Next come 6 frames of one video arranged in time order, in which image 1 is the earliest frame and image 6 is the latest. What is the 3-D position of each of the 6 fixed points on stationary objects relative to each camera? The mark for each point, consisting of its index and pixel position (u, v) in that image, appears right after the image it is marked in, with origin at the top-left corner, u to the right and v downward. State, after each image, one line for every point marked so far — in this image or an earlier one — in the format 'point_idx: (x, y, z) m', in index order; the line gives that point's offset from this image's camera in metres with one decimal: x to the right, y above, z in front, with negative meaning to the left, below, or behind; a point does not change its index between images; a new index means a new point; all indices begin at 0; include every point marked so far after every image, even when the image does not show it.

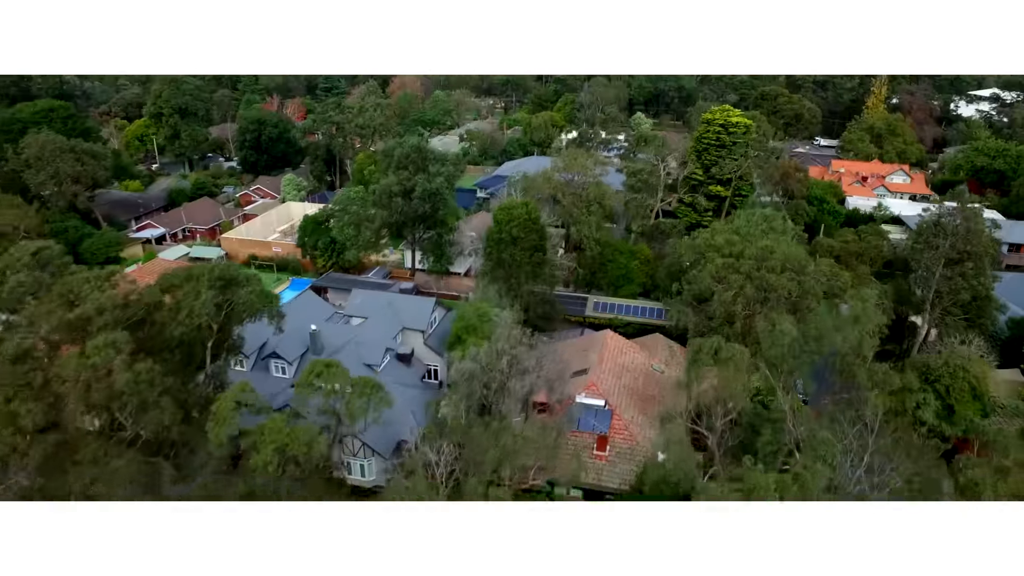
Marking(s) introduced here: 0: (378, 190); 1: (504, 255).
0: (-3.8, +2.7, +18.7) m
1: (-0.2, +0.8, +16.4) m
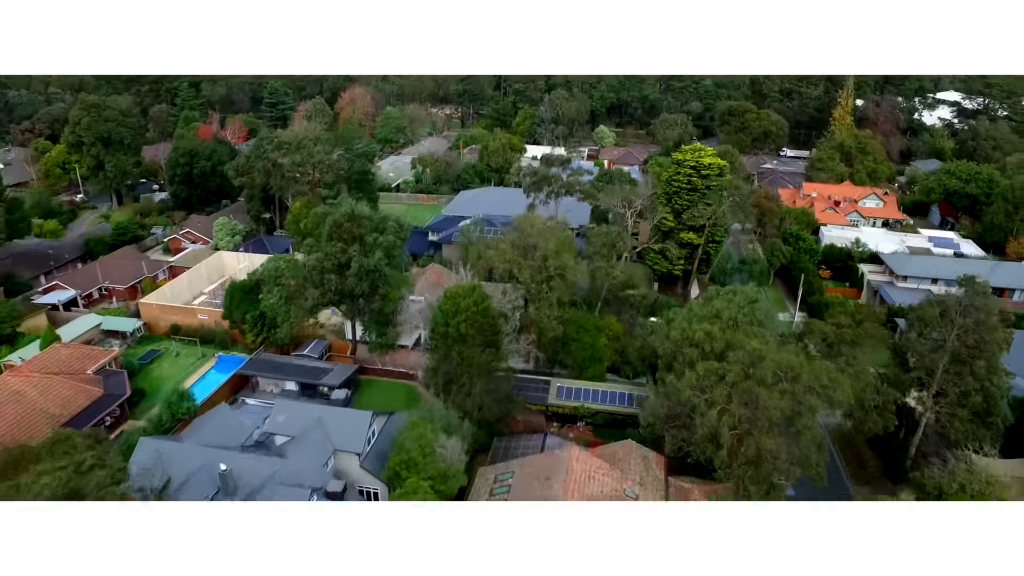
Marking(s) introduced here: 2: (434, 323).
0: (-5.0, +0.5, +16.3) m
1: (-1.3, -1.3, +14.2) m
2: (-1.7, -0.7, +14.5) m
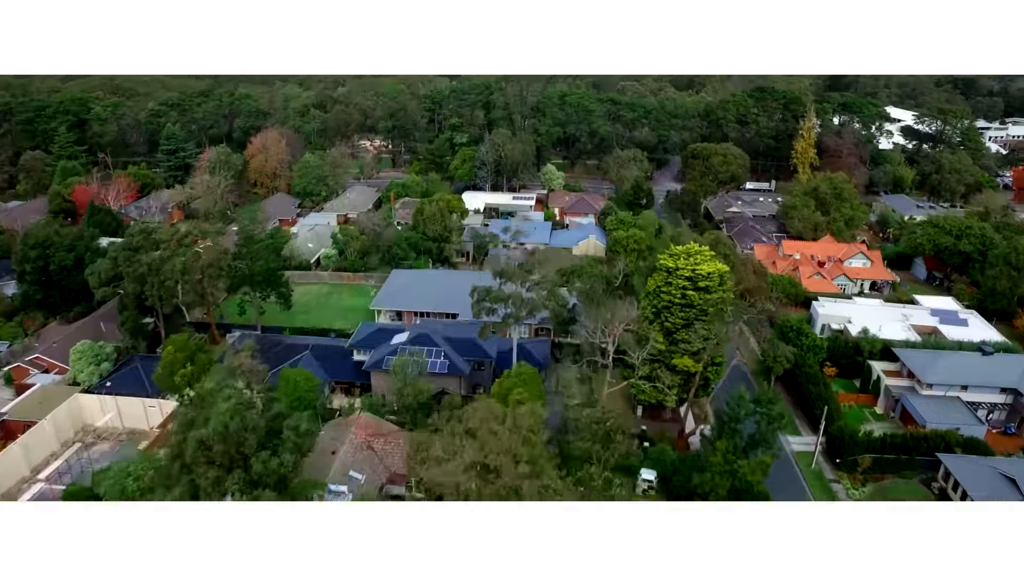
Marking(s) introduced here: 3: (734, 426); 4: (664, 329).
0: (-5.7, -3.6, +10.9) m
1: (-1.7, -5.3, +9.1) m
2: (-2.2, -4.7, +9.3) m
3: (+5.4, -3.4, +16.5) m
4: (+4.0, -1.1, +17.6) m
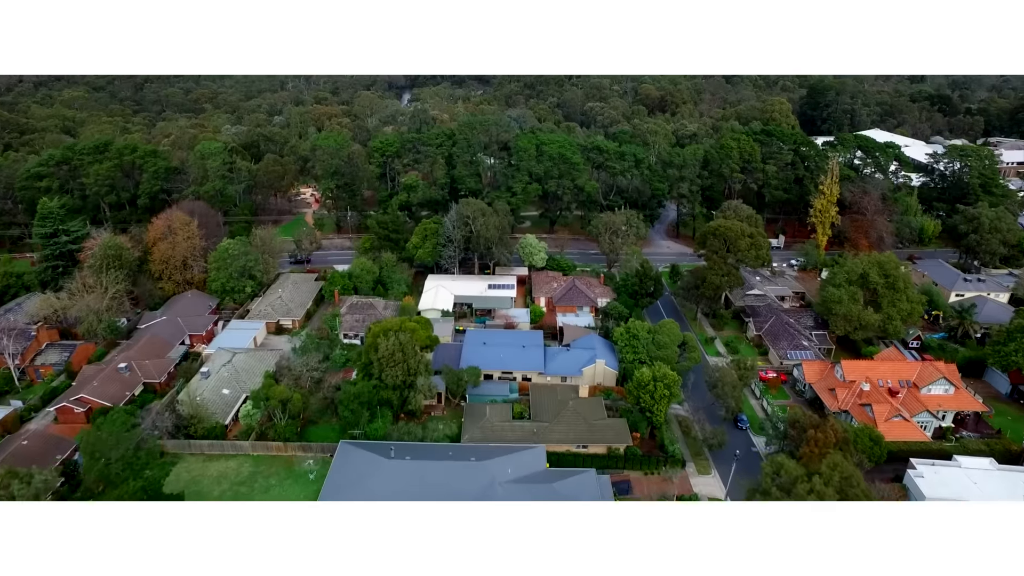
0: (-4.6, -9.0, +3.0) m
1: (-0.5, -10.6, +1.5) m
2: (-1.0, -10.1, +1.7) m
3: (+6.1, -8.5, +9.4) m
4: (+4.5, -6.3, +10.4) m
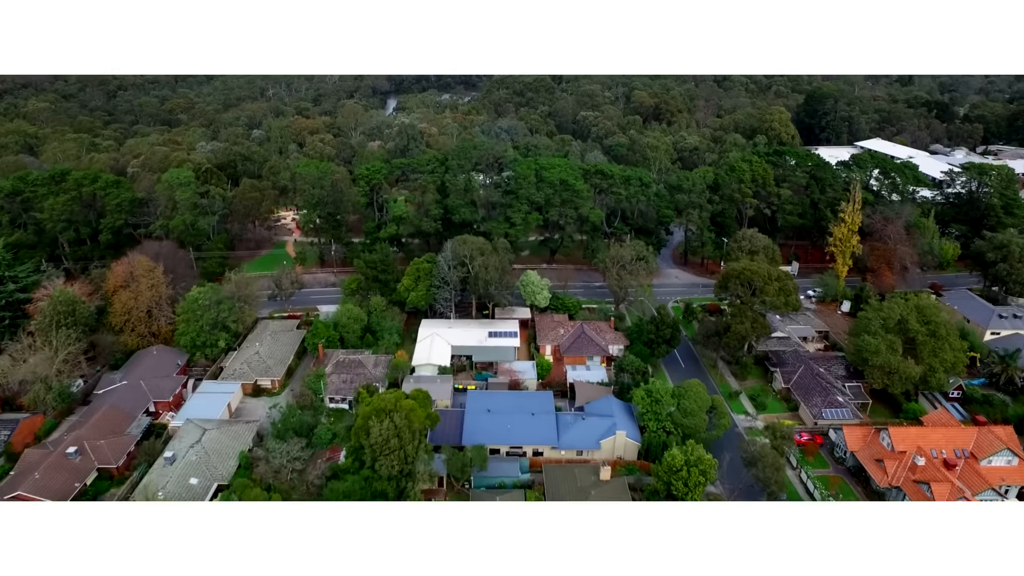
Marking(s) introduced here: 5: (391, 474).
0: (-3.8, -11.2, +0.1) m
1: (+0.4, -12.8, -1.4) m
2: (-0.1, -12.2, -1.2) m
3: (+6.8, -10.5, +6.6) m
4: (+5.1, -8.3, +7.6) m
5: (-3.4, -5.1, +19.0) m
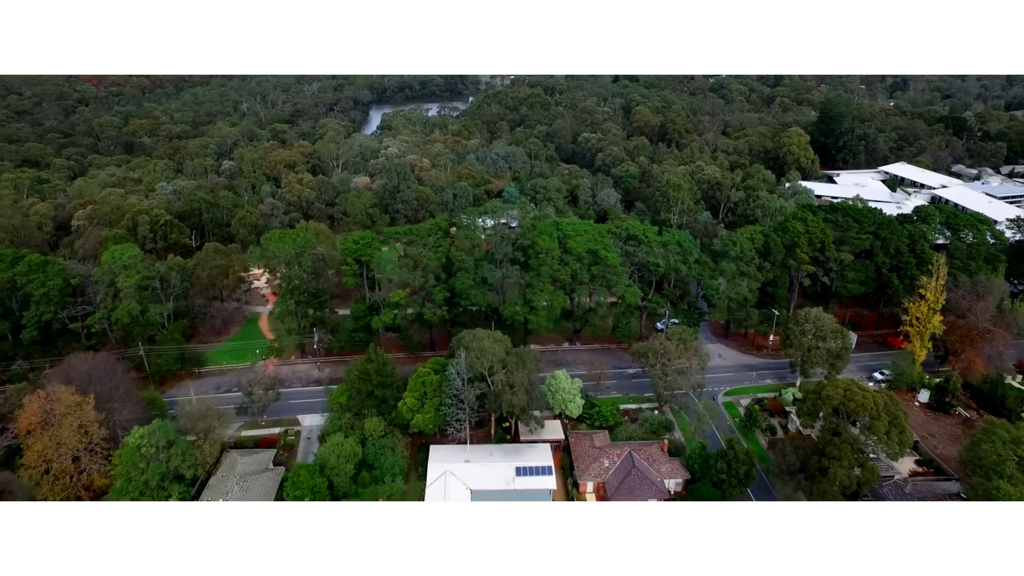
0: (-1.8, -15.7, -5.9) m
1: (+2.4, -17.2, -7.2) m
2: (+1.9, -16.6, -7.1) m
3: (+8.6, -14.8, +0.9) m
4: (+6.9, -12.6, +1.9) m
5: (-1.9, -9.4, +13.0) m
